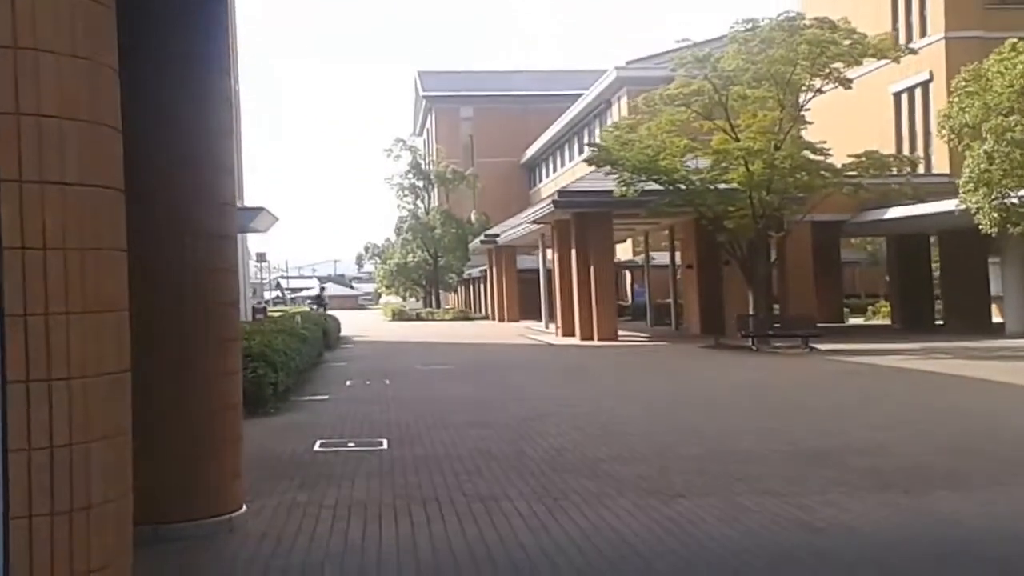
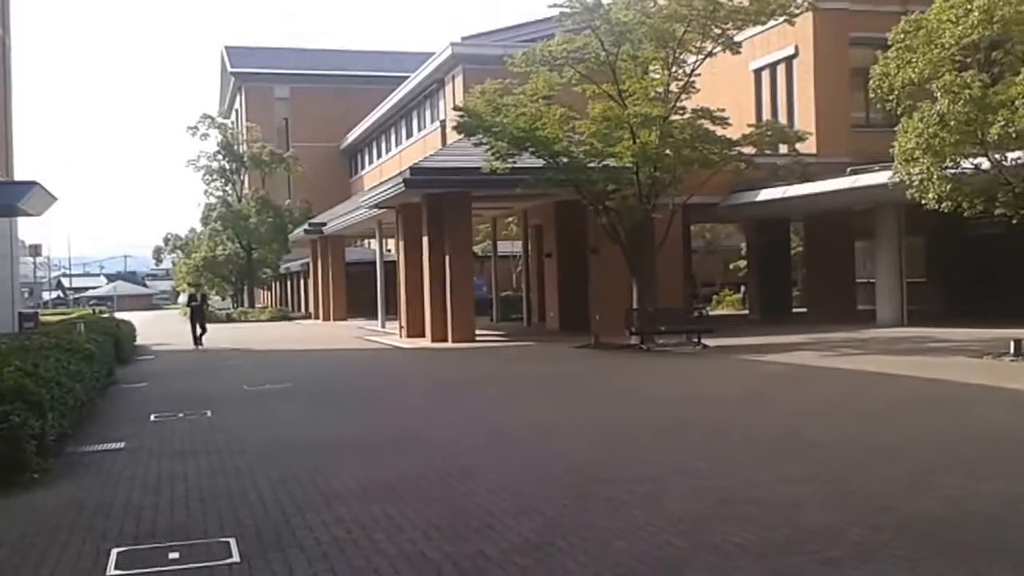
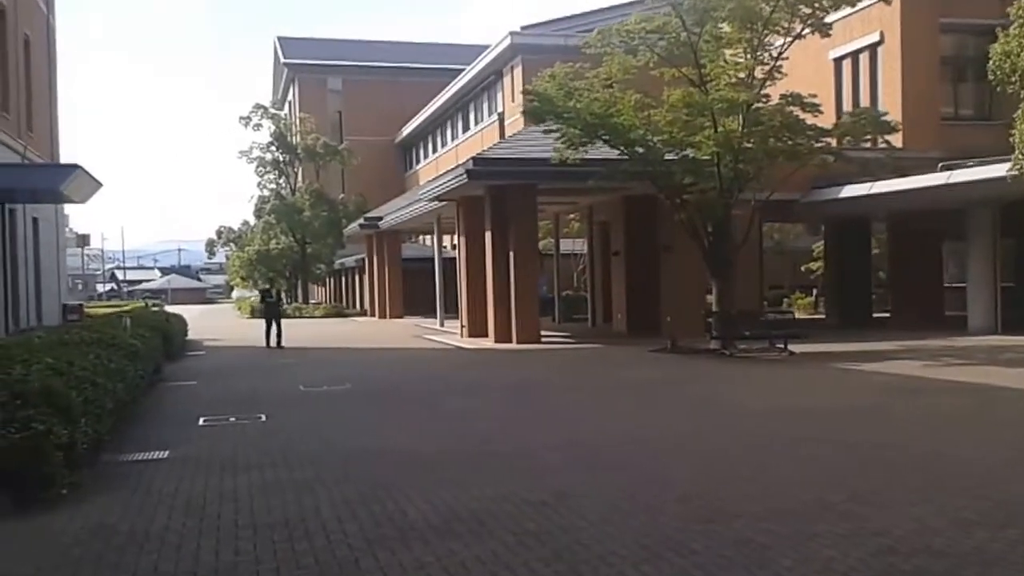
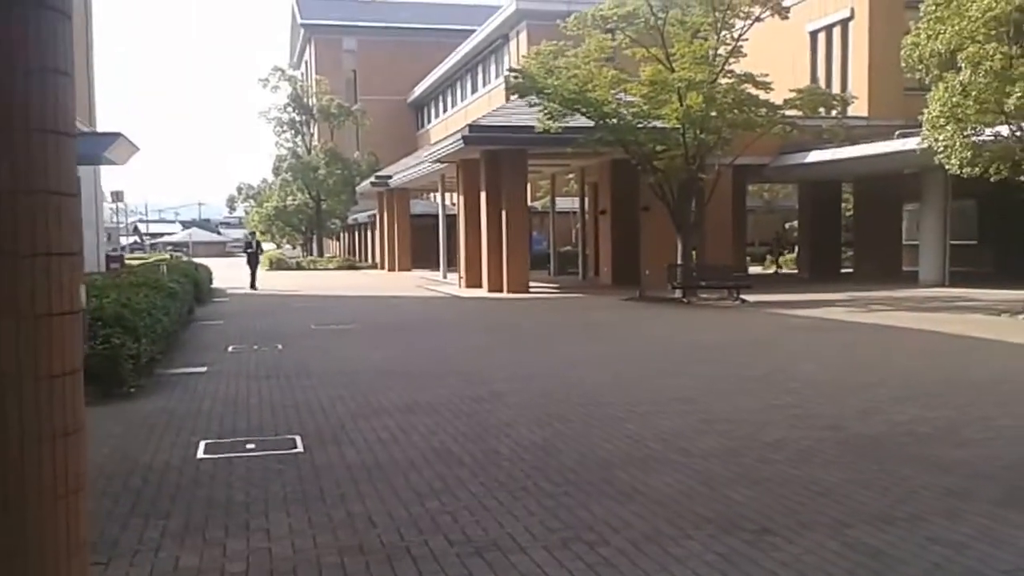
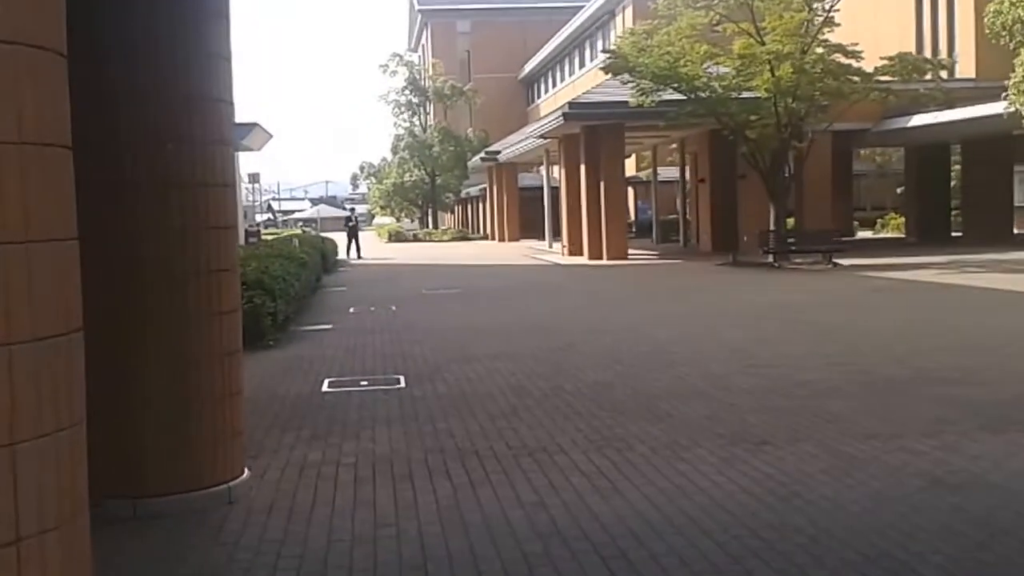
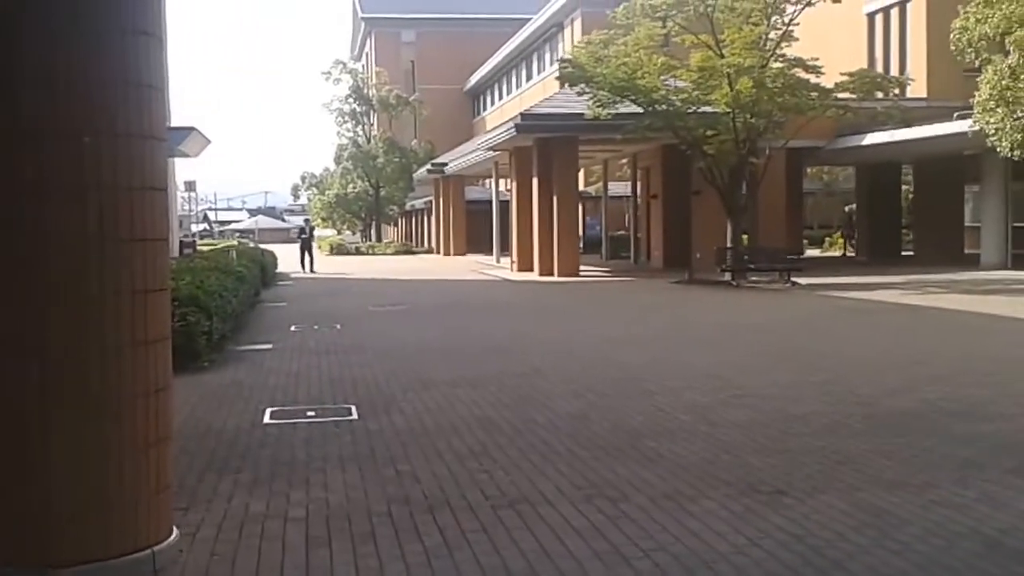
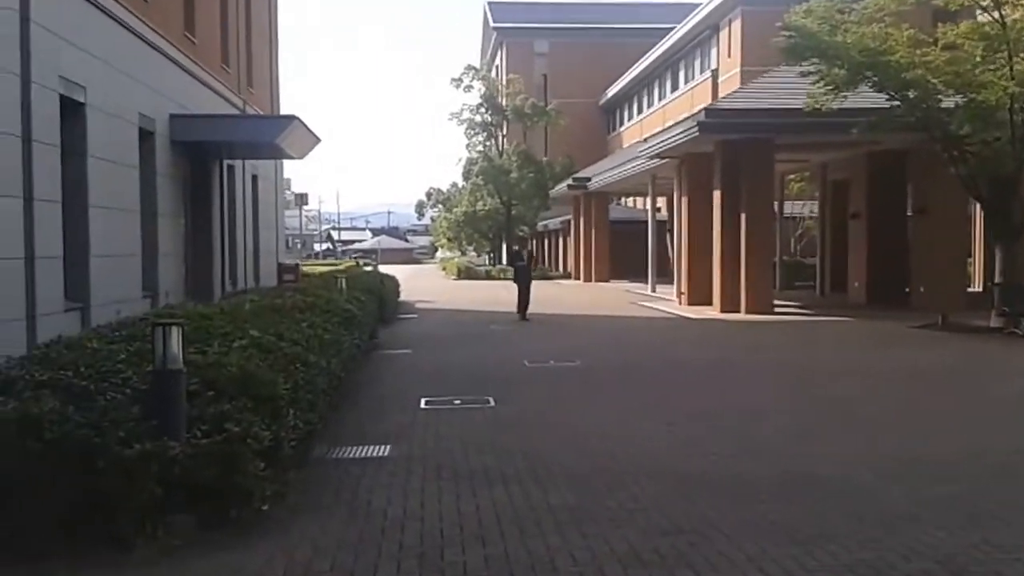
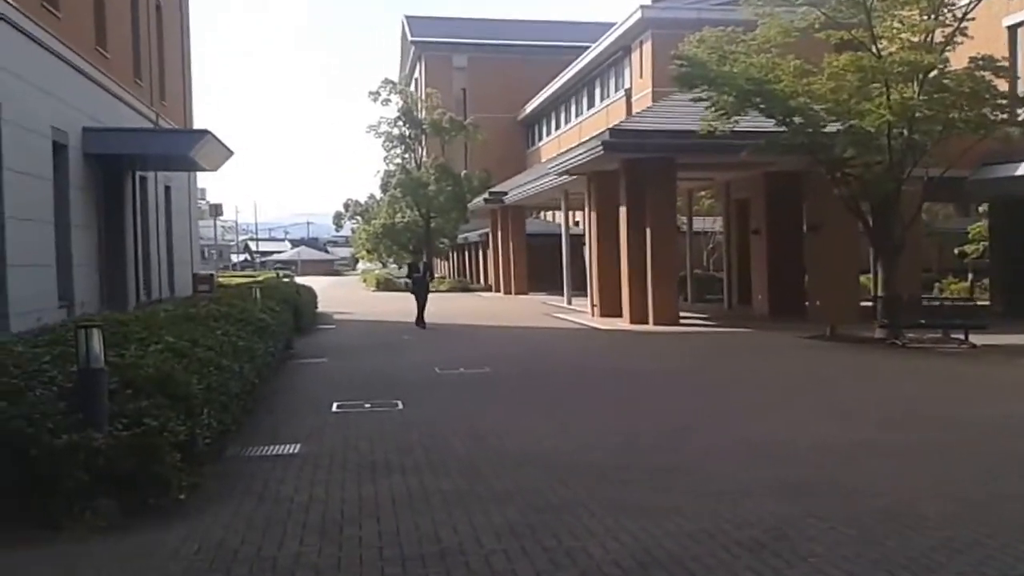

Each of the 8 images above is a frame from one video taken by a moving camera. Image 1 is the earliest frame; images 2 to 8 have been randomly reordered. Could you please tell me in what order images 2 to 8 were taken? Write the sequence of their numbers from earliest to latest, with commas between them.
5, 6, 4, 2, 3, 8, 7
